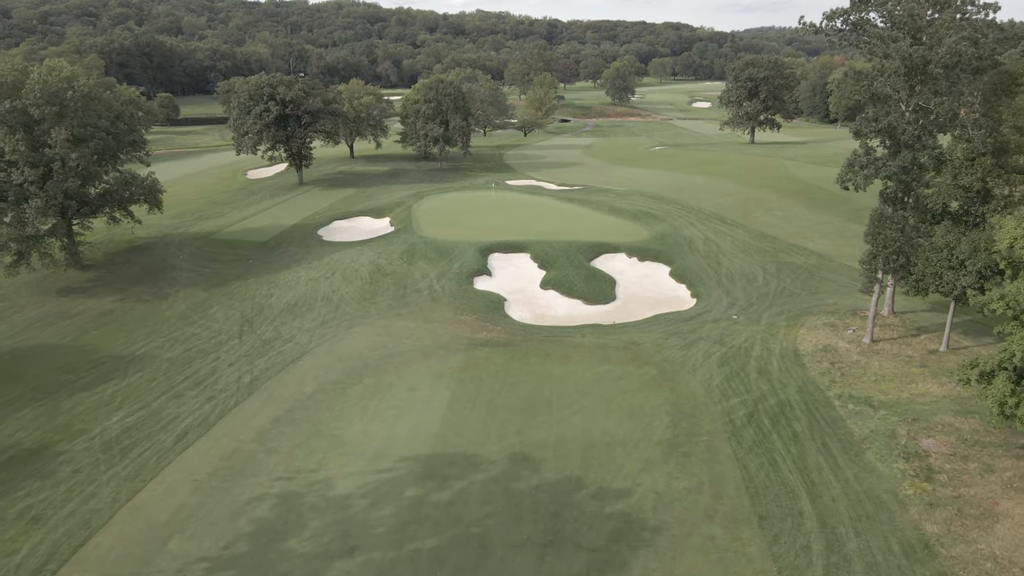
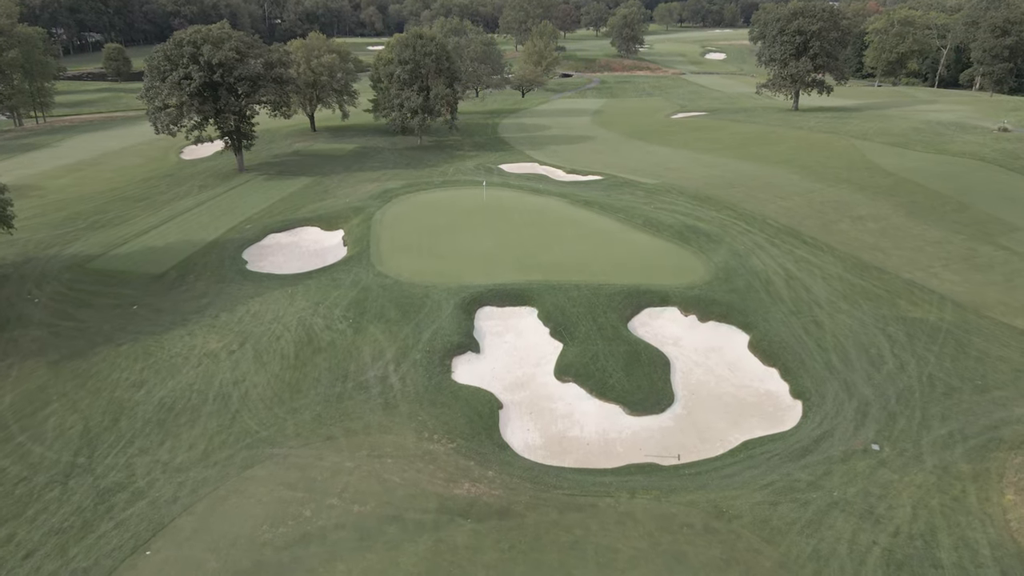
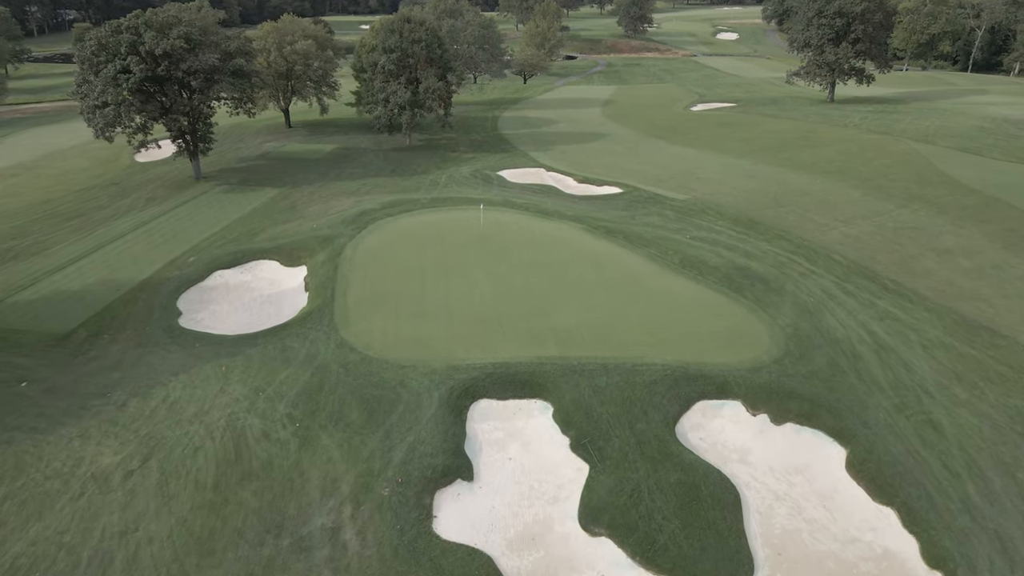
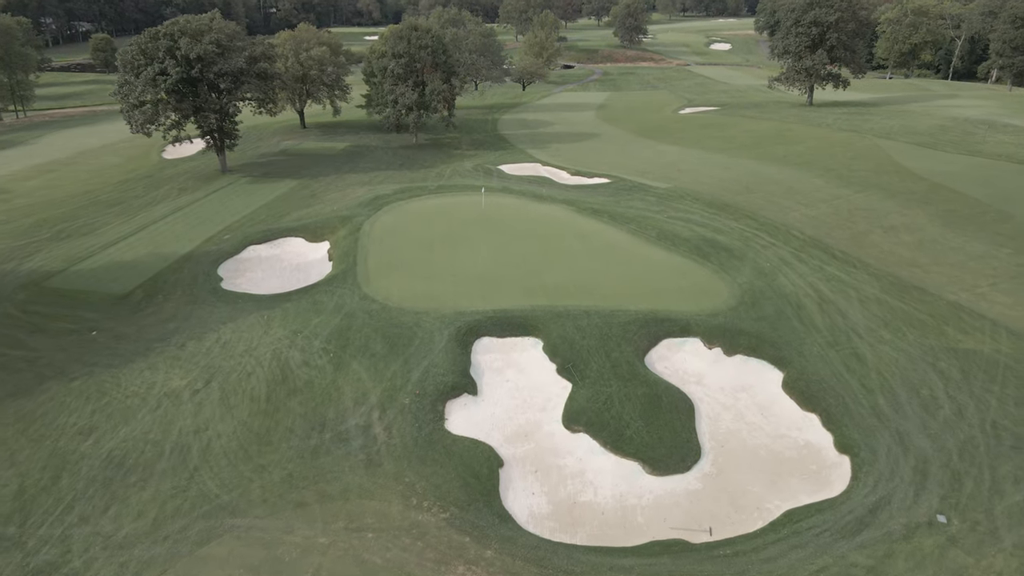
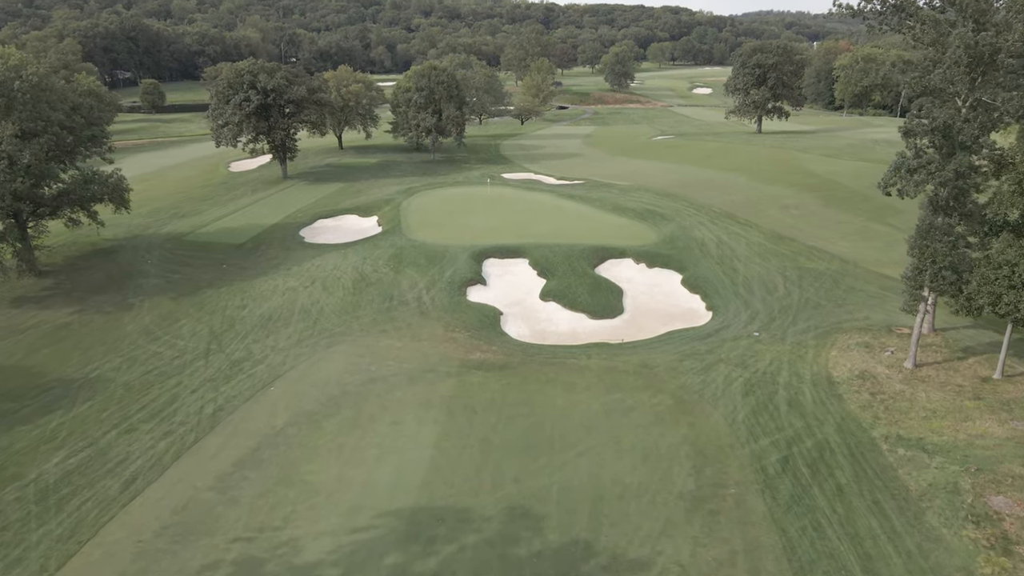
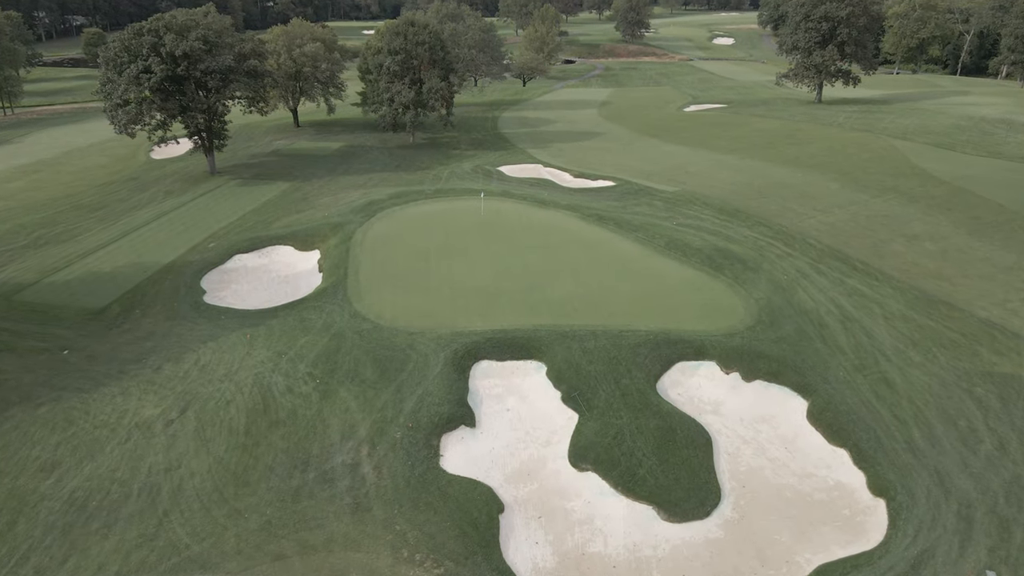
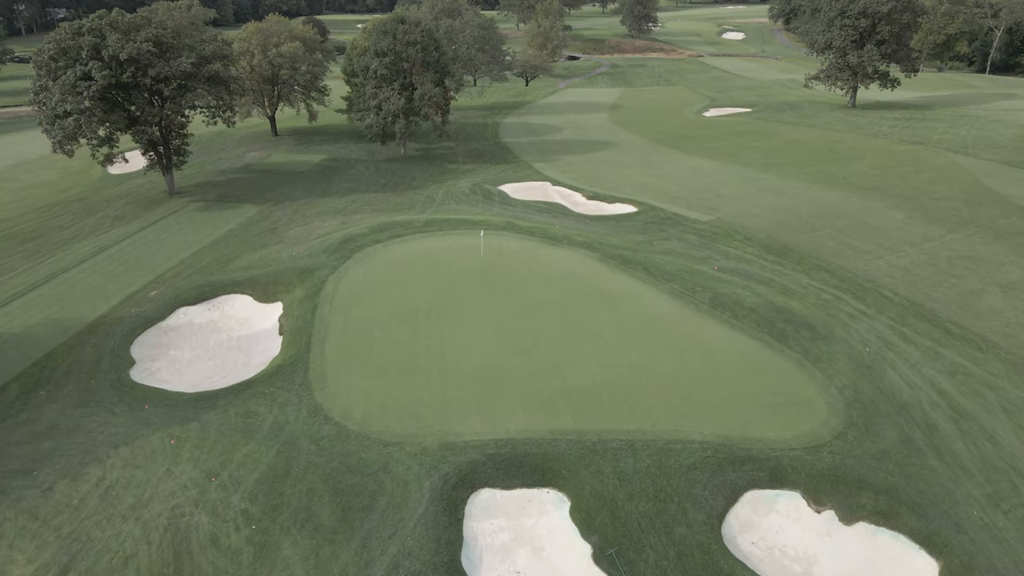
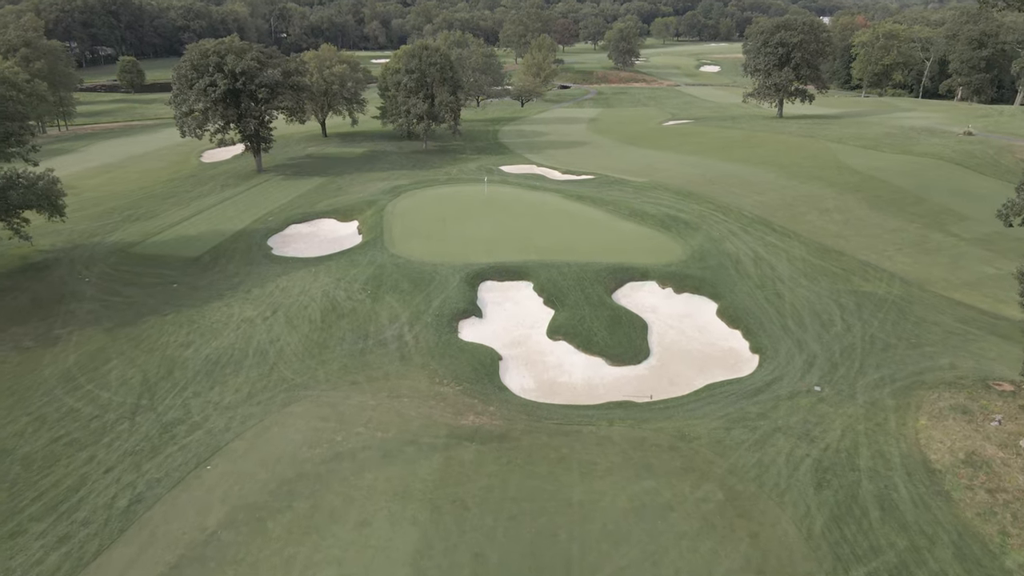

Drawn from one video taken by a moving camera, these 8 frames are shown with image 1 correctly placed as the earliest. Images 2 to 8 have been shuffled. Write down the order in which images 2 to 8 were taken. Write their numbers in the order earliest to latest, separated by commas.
5, 8, 2, 4, 6, 3, 7
